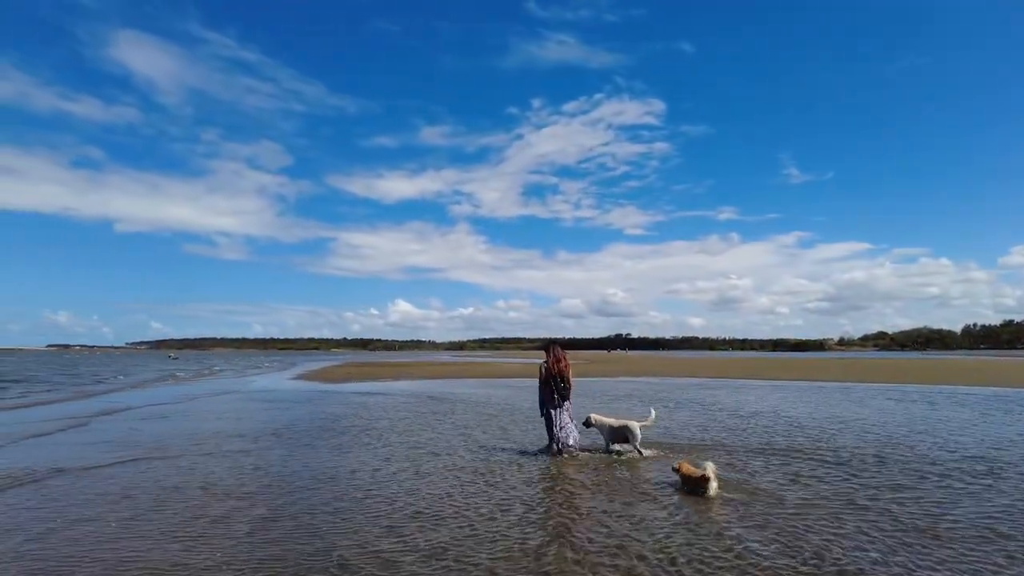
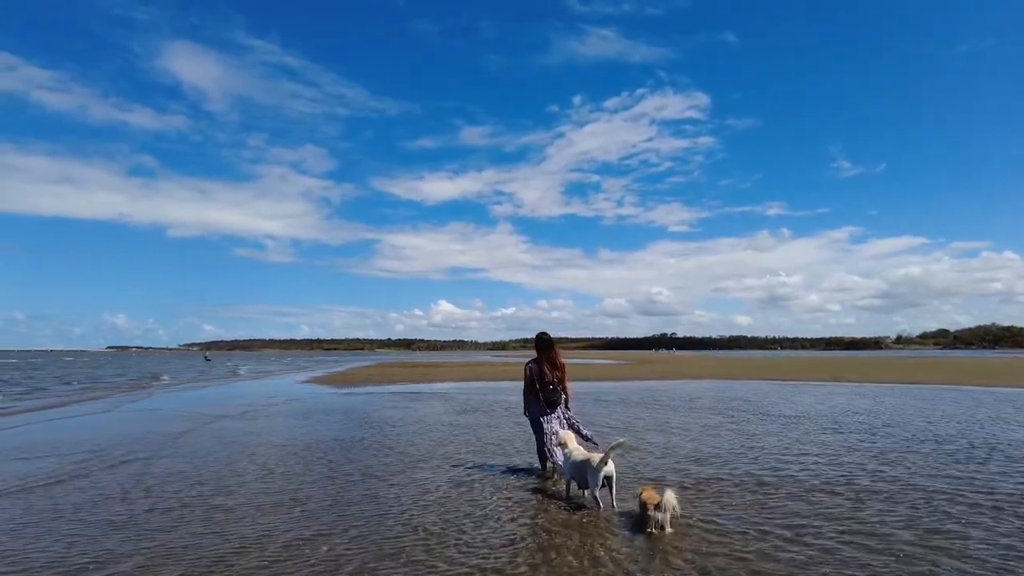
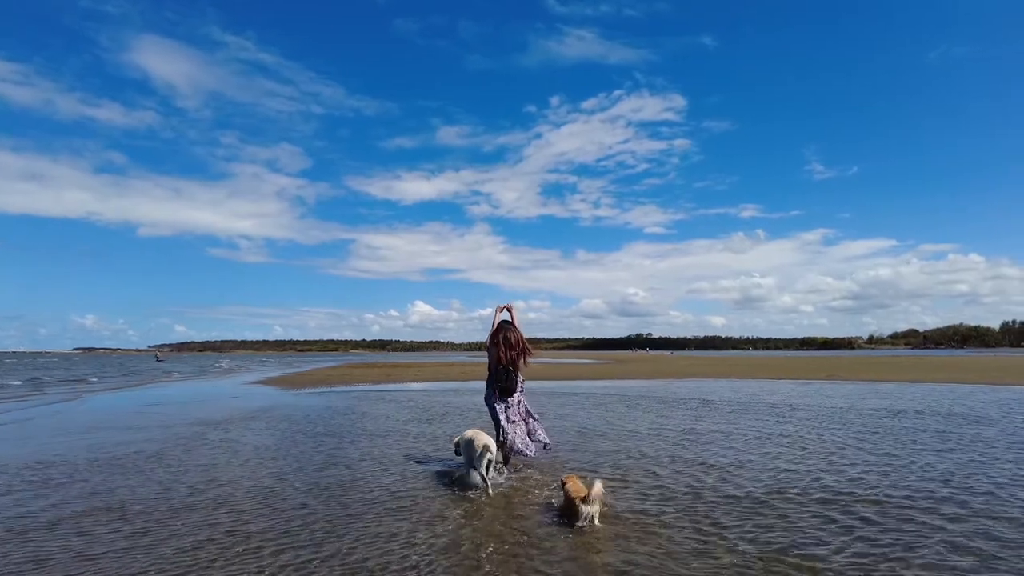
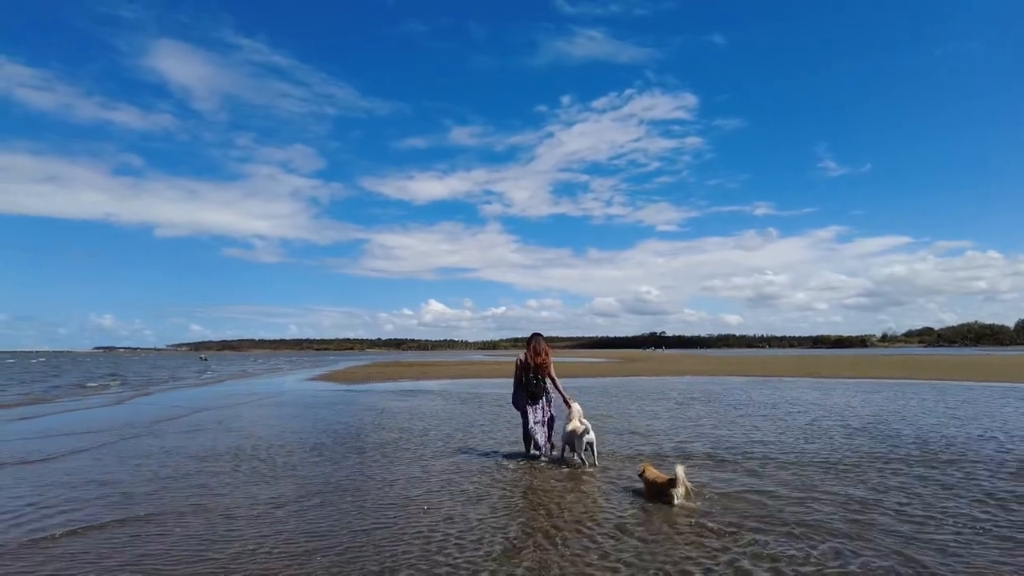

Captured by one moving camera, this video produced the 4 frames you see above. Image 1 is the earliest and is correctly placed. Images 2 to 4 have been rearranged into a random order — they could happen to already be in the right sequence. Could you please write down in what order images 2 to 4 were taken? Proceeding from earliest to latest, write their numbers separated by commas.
4, 2, 3
